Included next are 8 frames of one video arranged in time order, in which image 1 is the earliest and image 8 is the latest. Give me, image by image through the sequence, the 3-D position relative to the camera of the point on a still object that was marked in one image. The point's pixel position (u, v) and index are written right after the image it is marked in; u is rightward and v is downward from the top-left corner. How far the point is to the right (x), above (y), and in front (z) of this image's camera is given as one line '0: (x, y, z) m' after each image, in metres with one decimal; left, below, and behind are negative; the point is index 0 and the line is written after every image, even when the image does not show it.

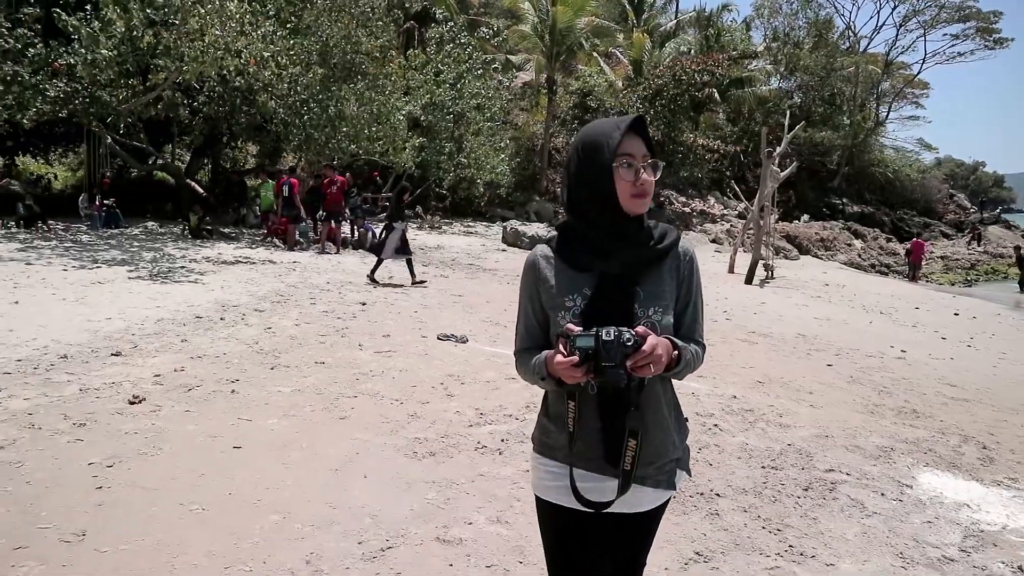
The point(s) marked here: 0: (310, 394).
0: (-1.4, -0.7, +5.3) m
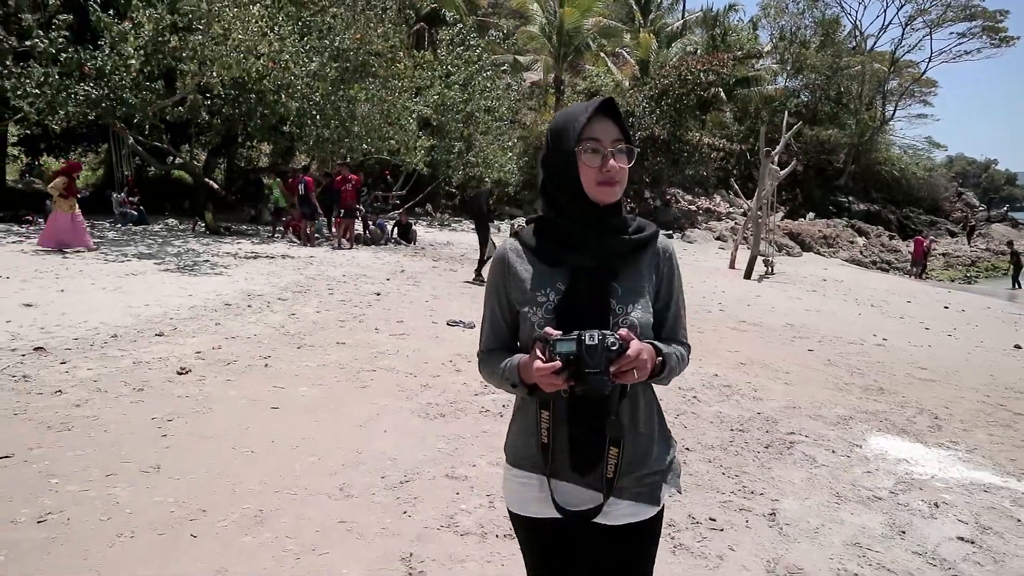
0: (-1.4, -0.6, +6.0) m
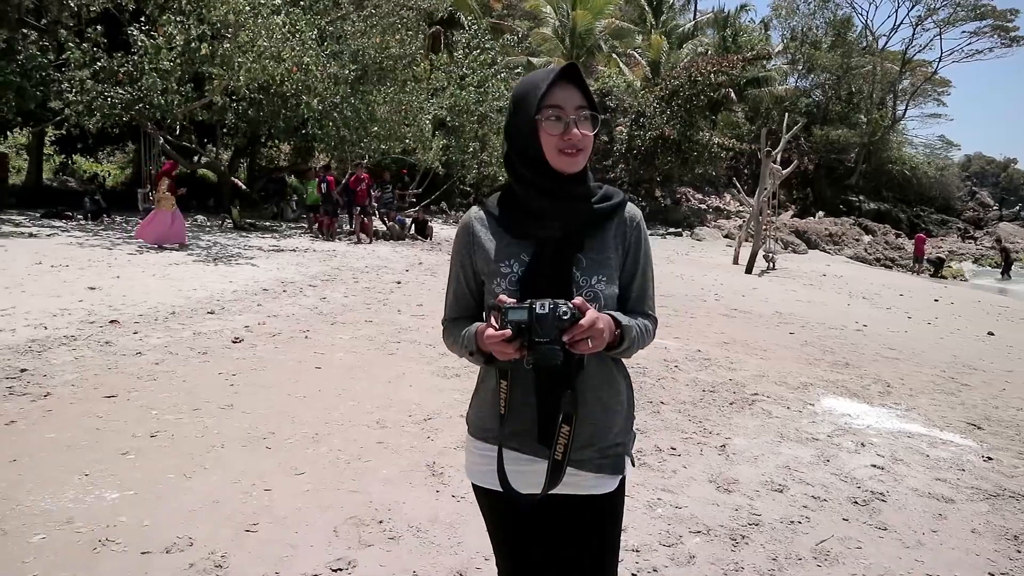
0: (-1.3, -0.5, +6.9) m
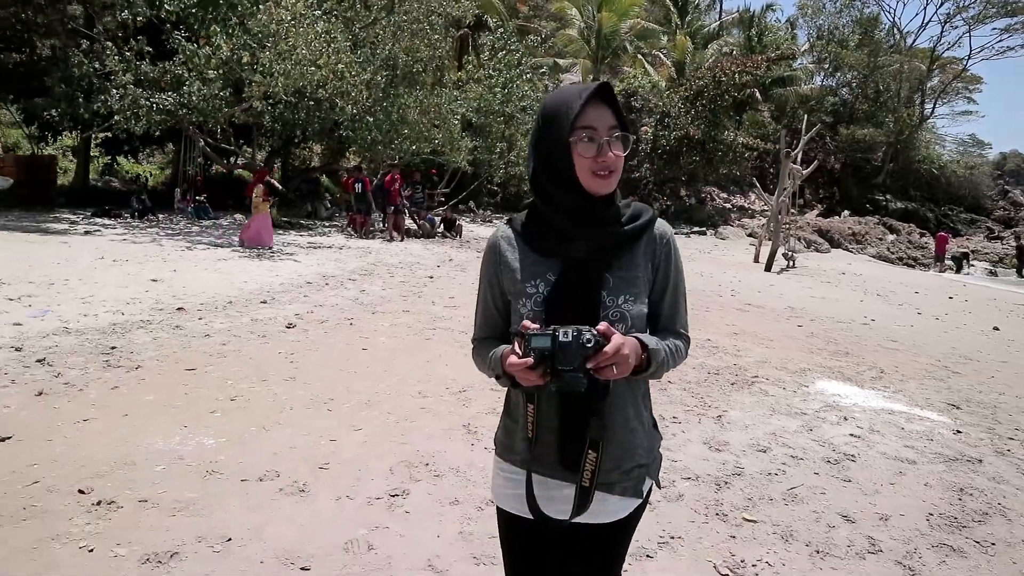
0: (-1.1, -0.4, +7.6) m
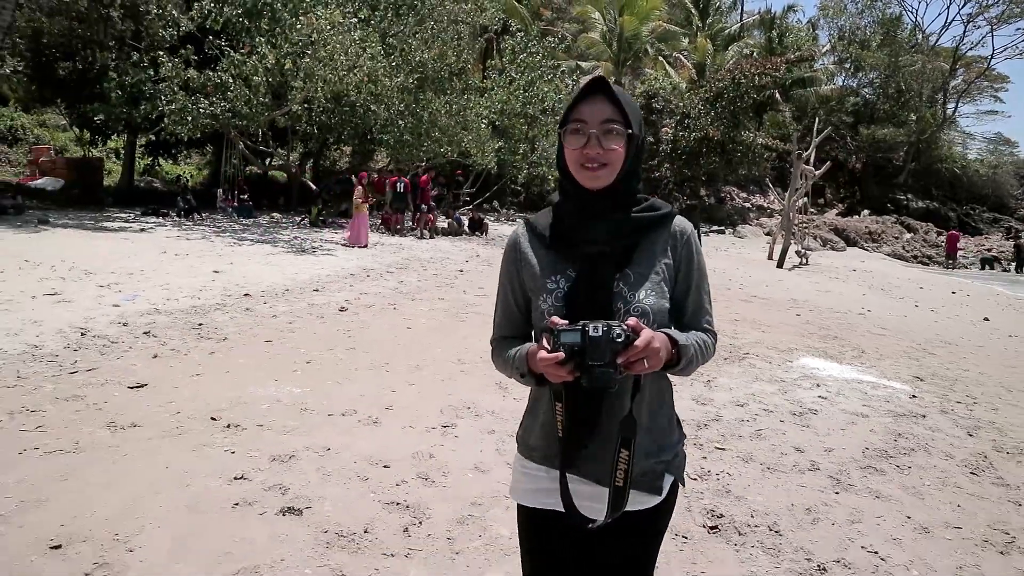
0: (-0.8, -0.3, +8.7) m
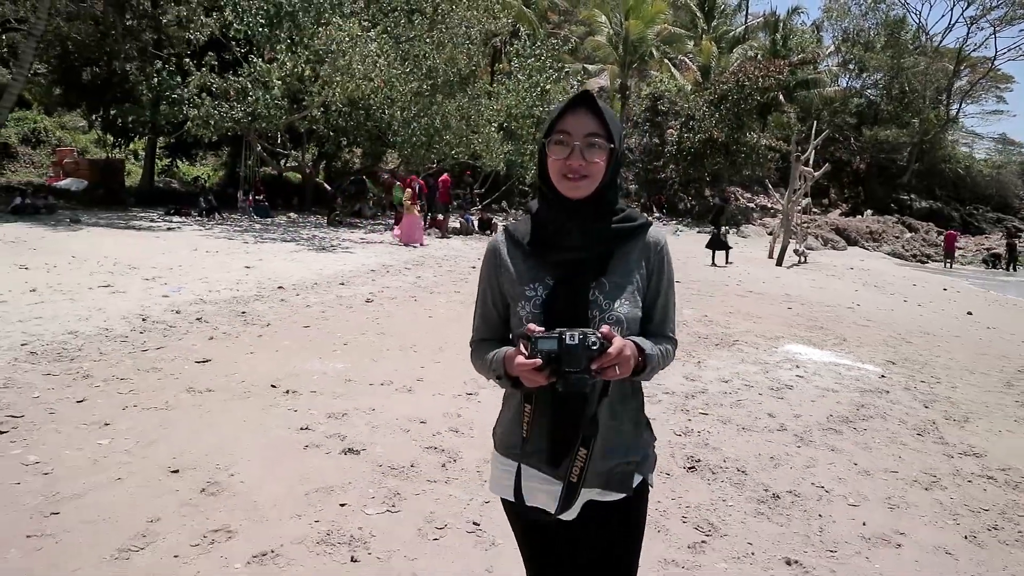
0: (-0.7, -0.2, +9.5) m
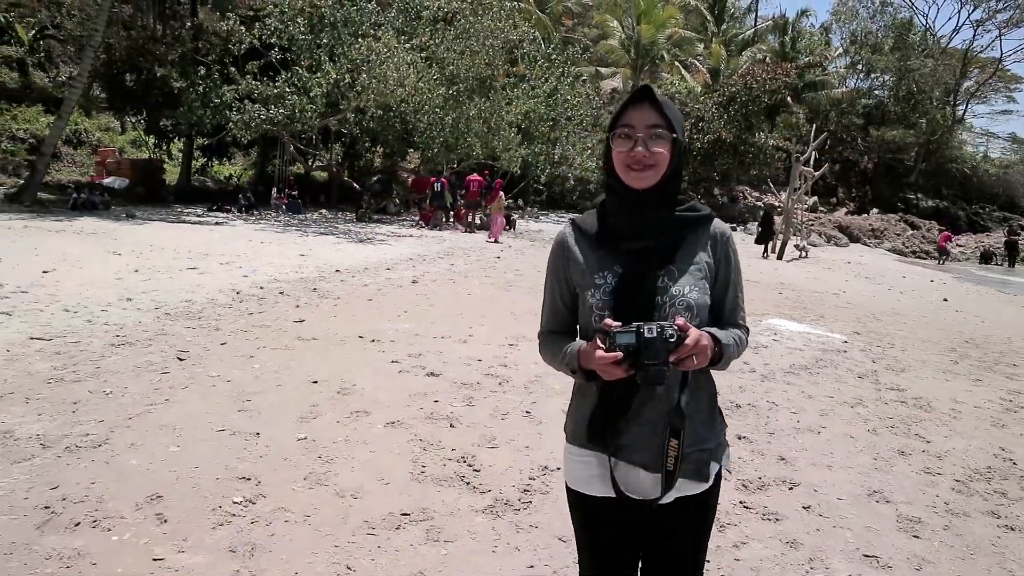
0: (-0.3, 0.0, +11.1) m
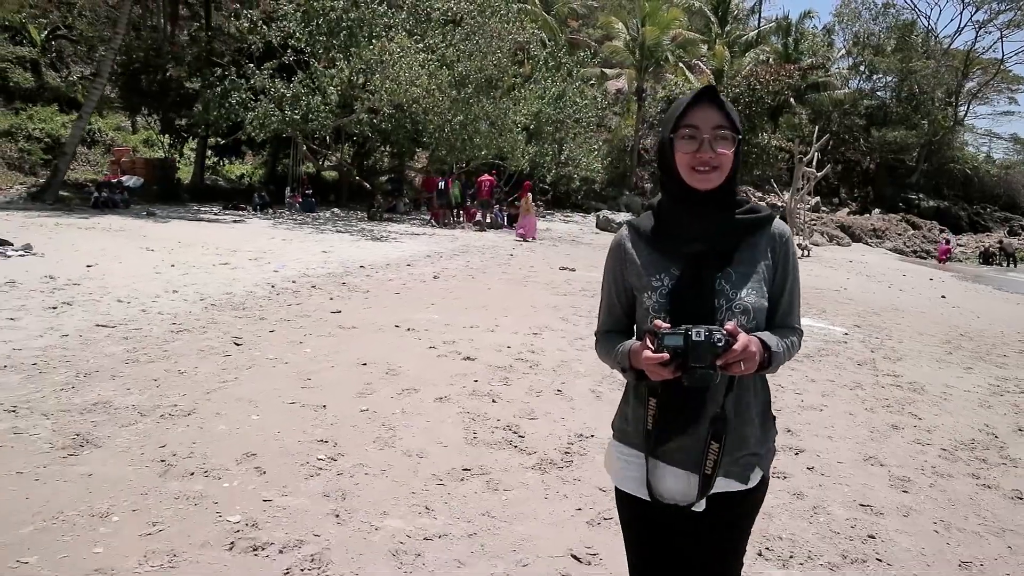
0: (-0.1, +0.1, +11.6) m
